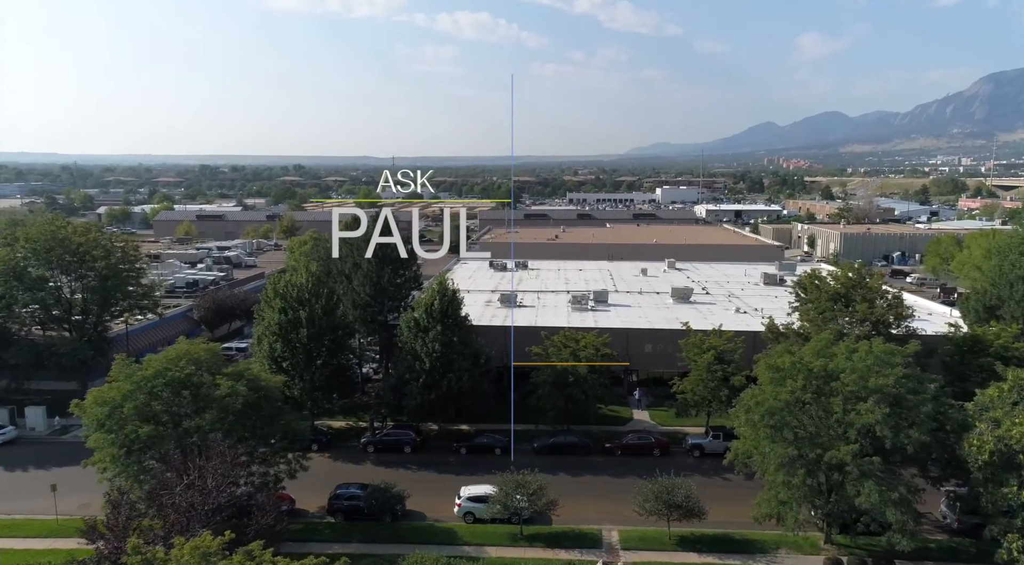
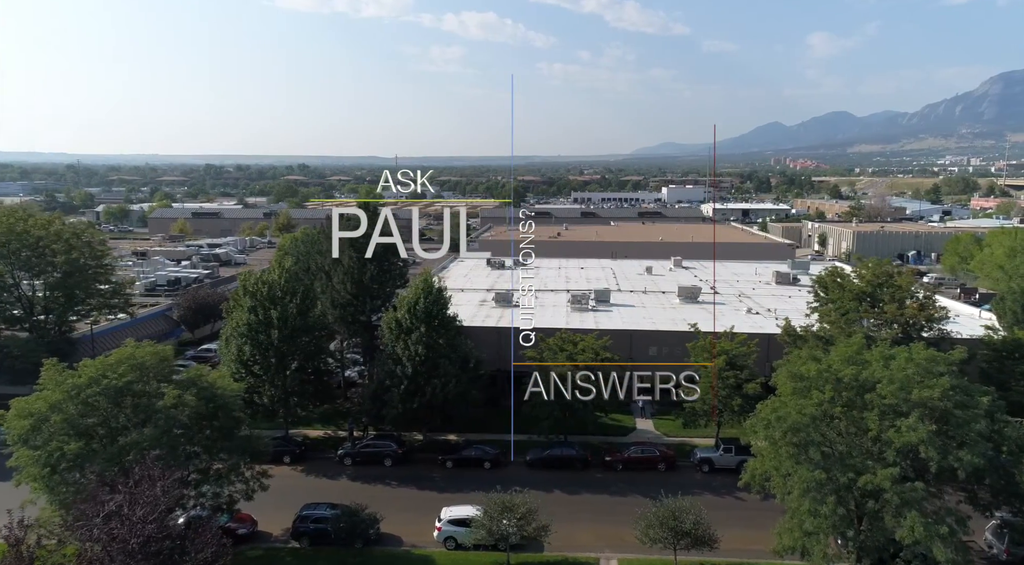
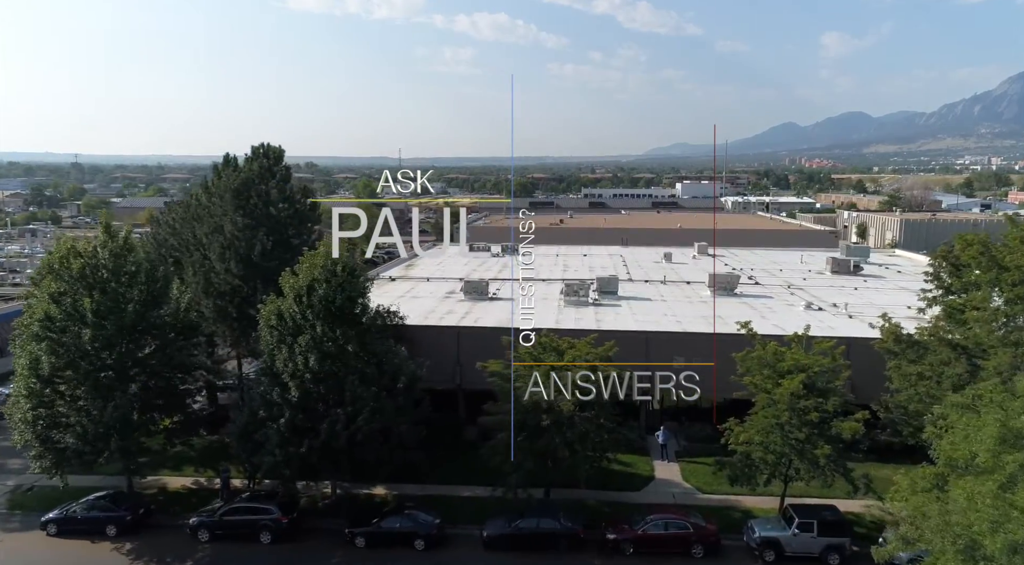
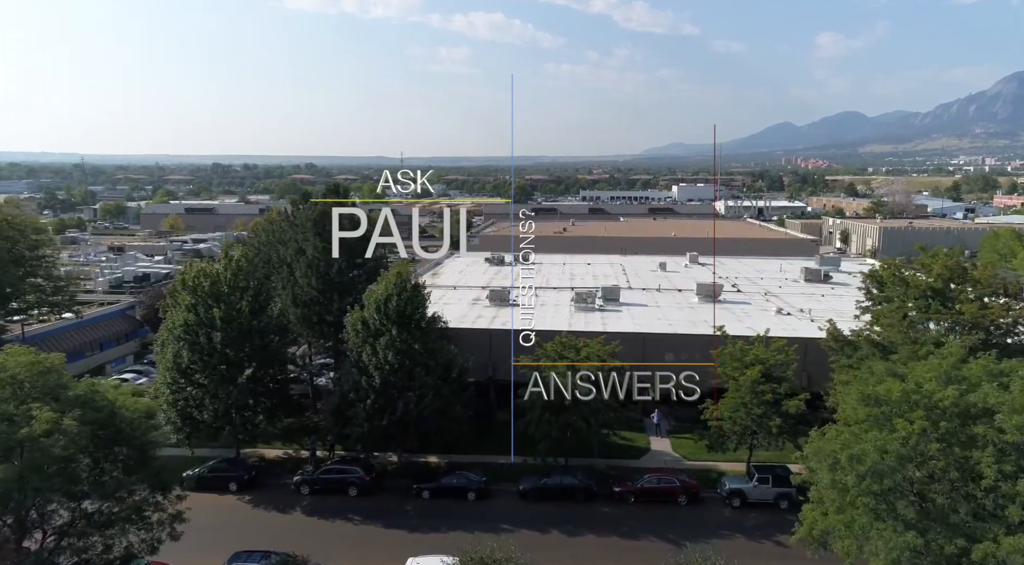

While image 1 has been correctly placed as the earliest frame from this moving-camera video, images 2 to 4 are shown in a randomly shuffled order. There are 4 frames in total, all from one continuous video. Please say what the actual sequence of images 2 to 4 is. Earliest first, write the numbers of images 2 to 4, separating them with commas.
2, 4, 3
